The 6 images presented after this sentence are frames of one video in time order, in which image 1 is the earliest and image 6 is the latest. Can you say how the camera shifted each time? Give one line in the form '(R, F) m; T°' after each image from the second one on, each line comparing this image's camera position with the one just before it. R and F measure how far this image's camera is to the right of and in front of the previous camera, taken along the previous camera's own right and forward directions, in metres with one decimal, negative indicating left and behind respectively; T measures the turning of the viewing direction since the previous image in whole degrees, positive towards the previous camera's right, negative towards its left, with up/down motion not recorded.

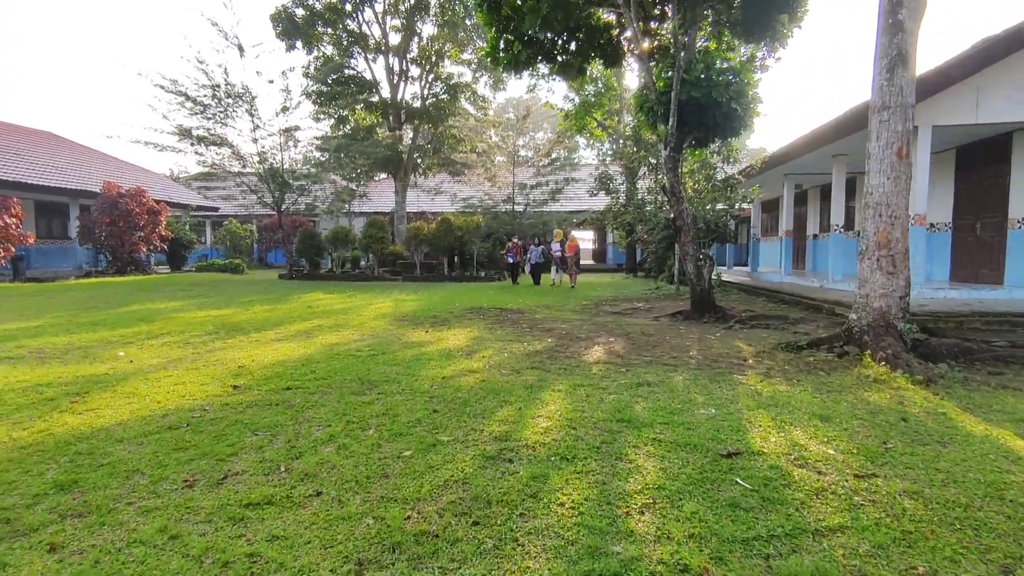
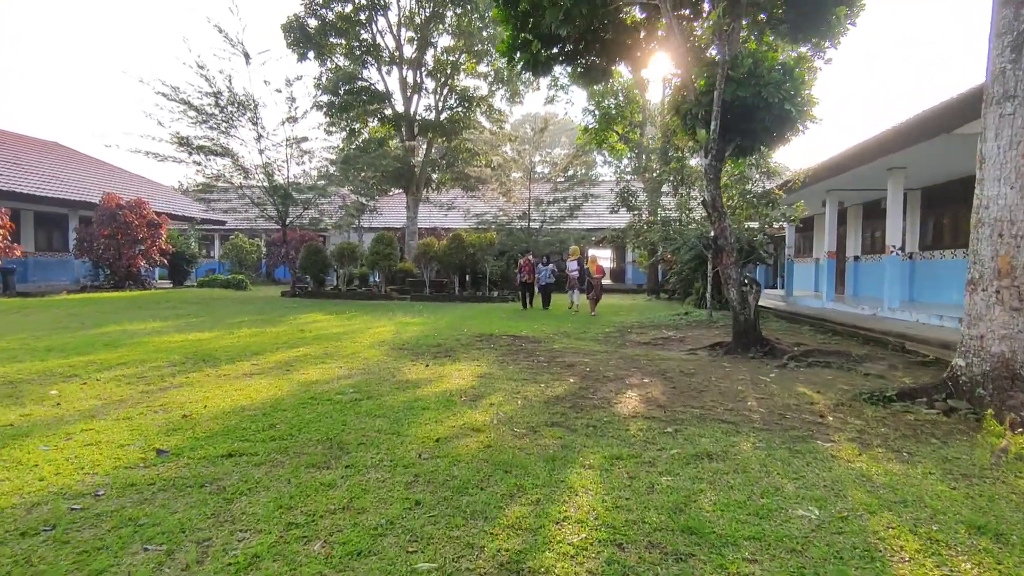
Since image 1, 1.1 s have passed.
(0.0, +0.9) m; -1°
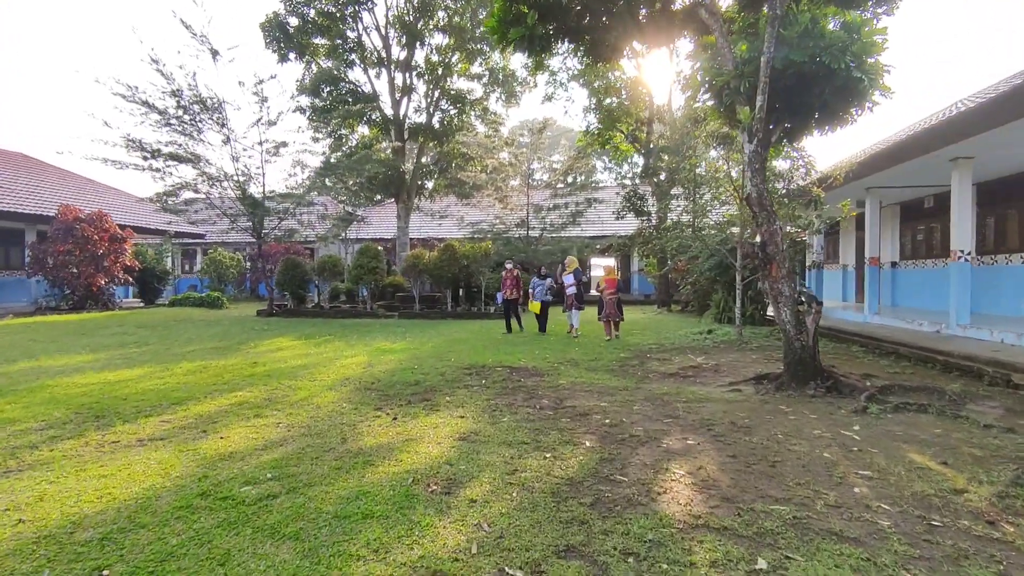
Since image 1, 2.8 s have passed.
(+0.1, +1.4) m; 0°
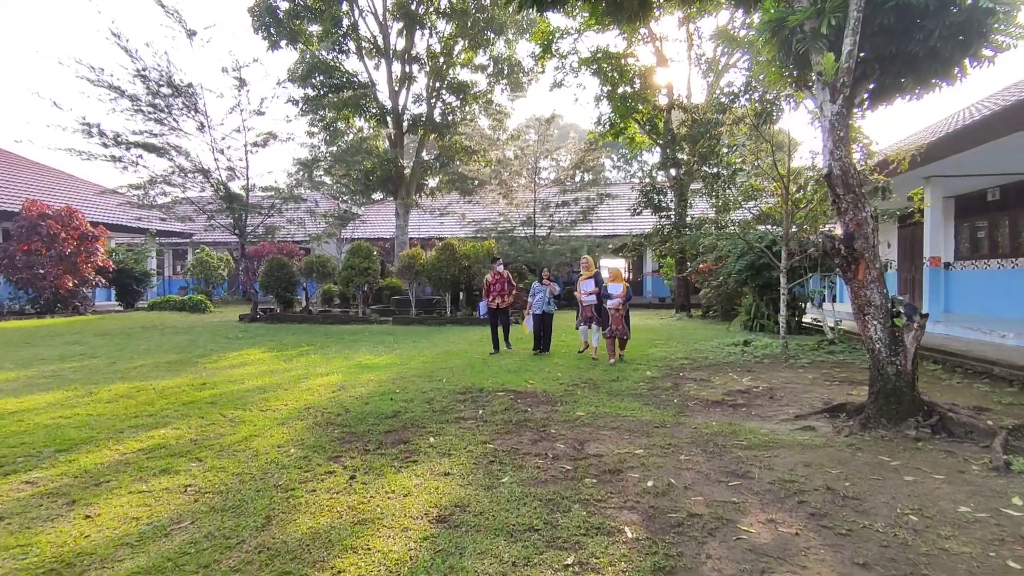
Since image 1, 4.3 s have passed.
(0.0, +1.2) m; -1°
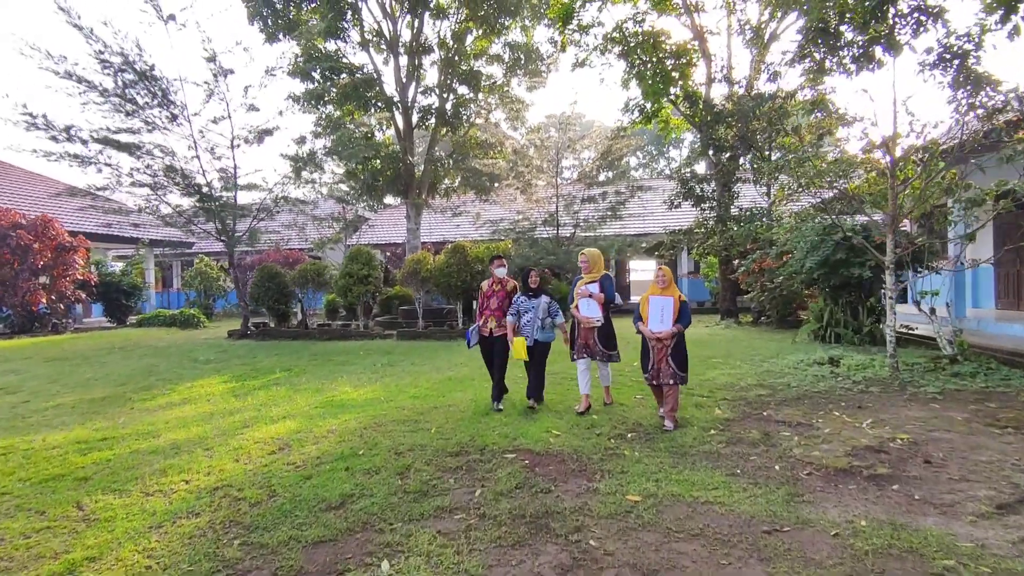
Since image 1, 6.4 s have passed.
(+0.1, +1.6) m; -3°
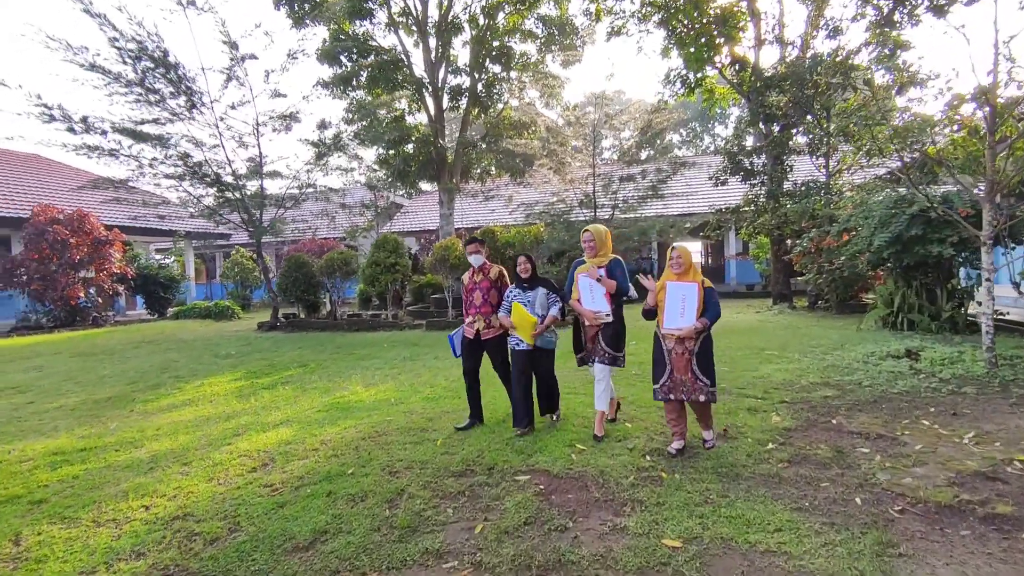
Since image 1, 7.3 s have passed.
(+0.2, +0.6) m; -4°
